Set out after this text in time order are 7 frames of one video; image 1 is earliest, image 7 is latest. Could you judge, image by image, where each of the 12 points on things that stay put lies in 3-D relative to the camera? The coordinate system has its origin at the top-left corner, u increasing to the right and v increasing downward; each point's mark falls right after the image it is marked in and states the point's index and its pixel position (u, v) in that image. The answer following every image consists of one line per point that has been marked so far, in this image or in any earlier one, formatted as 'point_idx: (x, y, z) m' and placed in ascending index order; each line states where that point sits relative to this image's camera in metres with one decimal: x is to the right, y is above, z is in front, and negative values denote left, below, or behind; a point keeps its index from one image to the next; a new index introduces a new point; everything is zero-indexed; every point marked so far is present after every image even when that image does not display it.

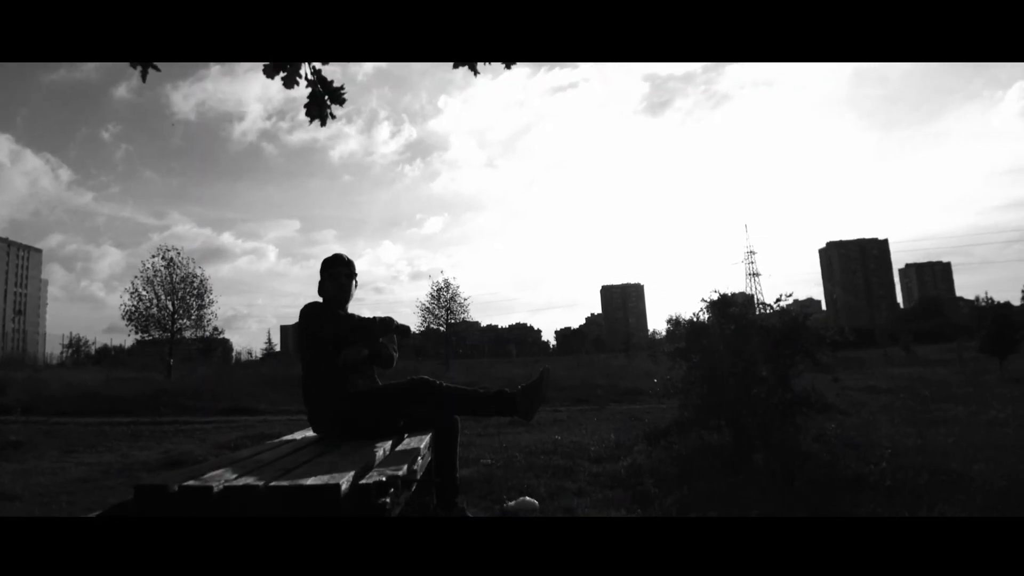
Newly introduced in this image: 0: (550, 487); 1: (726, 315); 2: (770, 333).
0: (+0.4, -2.1, +6.7) m
1: (+2.6, -0.4, +7.9) m
2: (+3.1, -0.6, +7.6) m
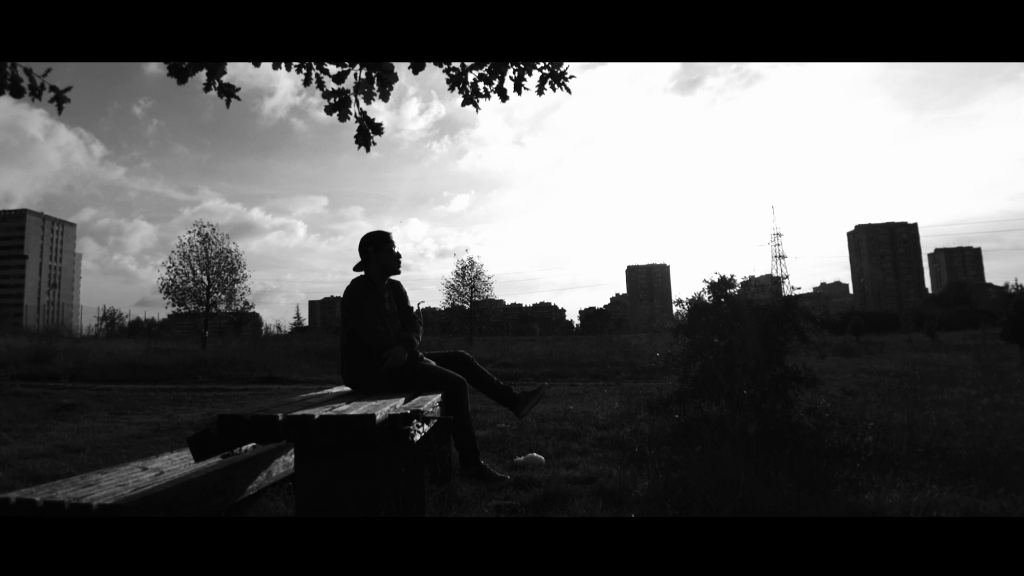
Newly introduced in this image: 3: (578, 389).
0: (+0.5, -1.9, +7.5) m
1: (+2.8, -0.1, +8.5) m
2: (+3.3, -0.3, +8.2) m
3: (+1.6, -2.4, +15.1) m
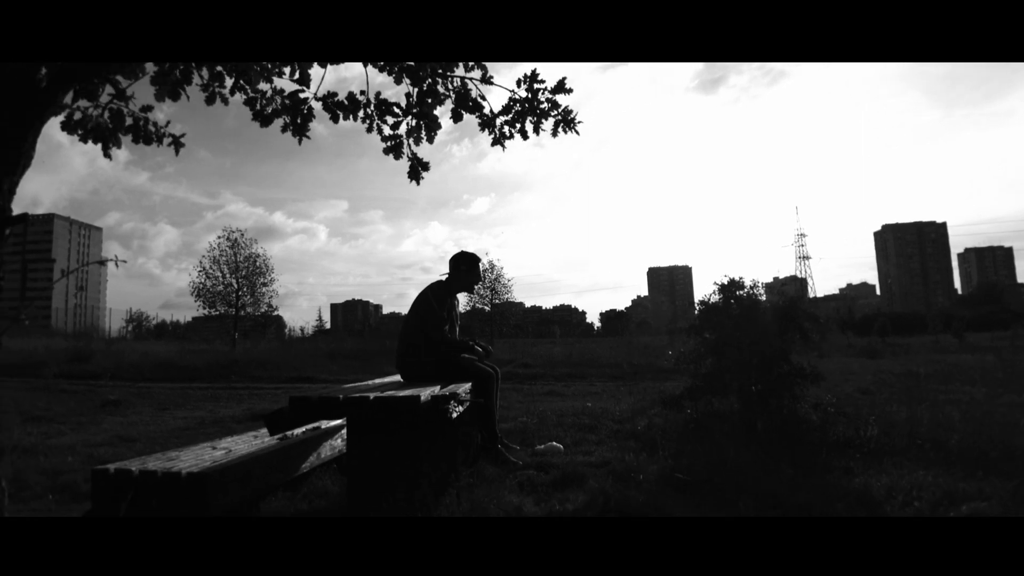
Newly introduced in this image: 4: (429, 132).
0: (+0.8, -1.9, +8.1) m
1: (+3.1, -0.2, +9.0) m
2: (+3.6, -0.4, +8.7) m
3: (+2.1, -2.5, +15.7) m
4: (-0.4, +0.8, +3.4) m
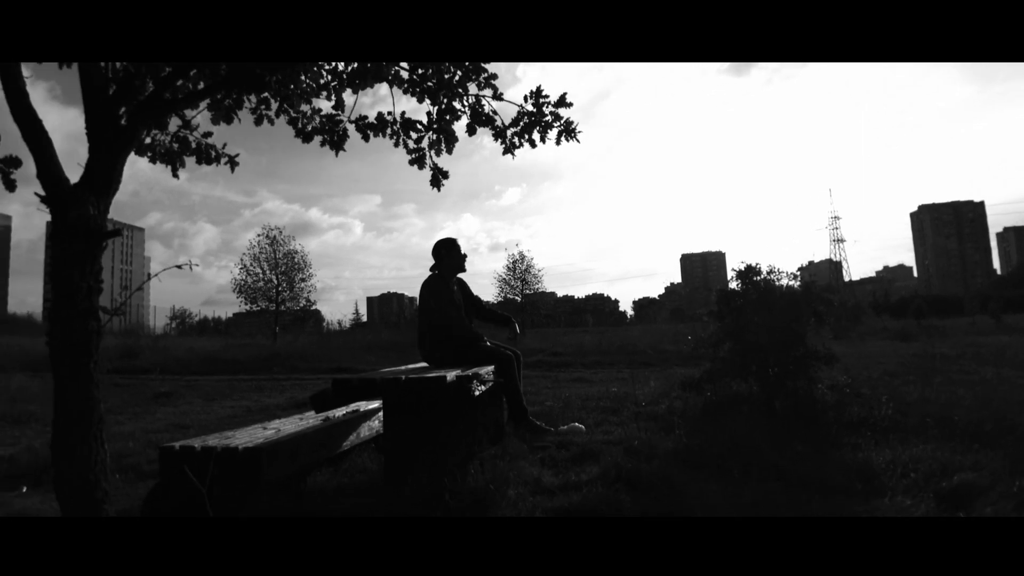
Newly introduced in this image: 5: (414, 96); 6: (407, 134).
0: (+1.1, -1.7, +8.5) m
1: (+3.5, 0.0, +9.3) m
2: (+3.9, -0.2, +9.0) m
3: (+2.8, -2.2, +16.0) m
4: (-0.4, +0.9, +3.8) m
5: (-0.6, +1.2, +3.9) m
6: (-0.6, +0.9, +3.8) m
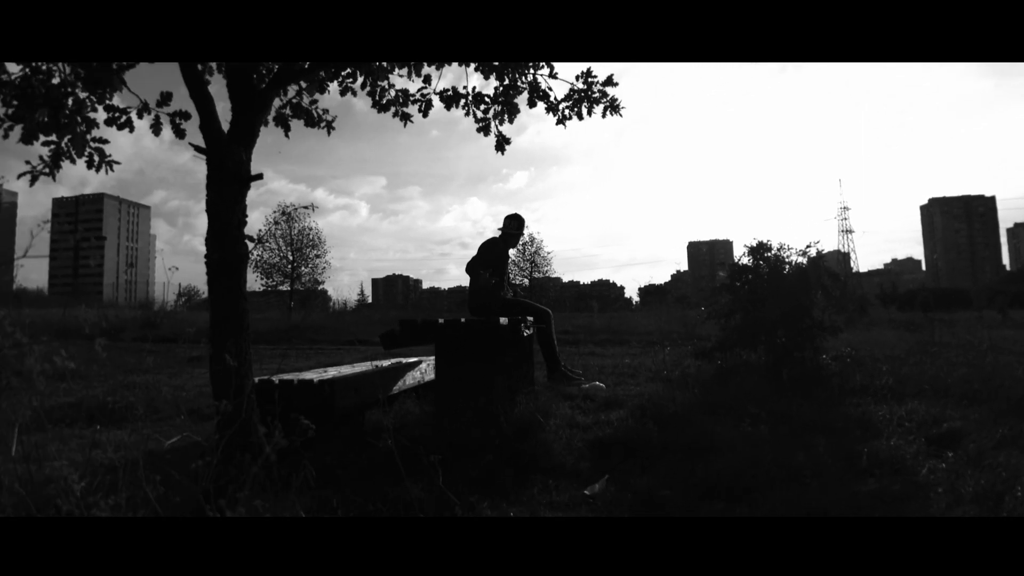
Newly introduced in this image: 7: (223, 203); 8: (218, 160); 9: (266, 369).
0: (+1.5, -1.3, +9.2) m
1: (+3.9, +0.4, +9.9) m
2: (+4.3, +0.2, +9.6) m
3: (+3.2, -1.6, +16.7) m
4: (0.0, +1.2, +4.4) m
5: (-0.2, +1.5, +4.5) m
6: (-0.2, +1.3, +4.4) m
7: (-1.5, +0.4, +3.3) m
8: (-1.5, +0.7, +3.3) m
9: (-5.6, -1.9, +14.5) m
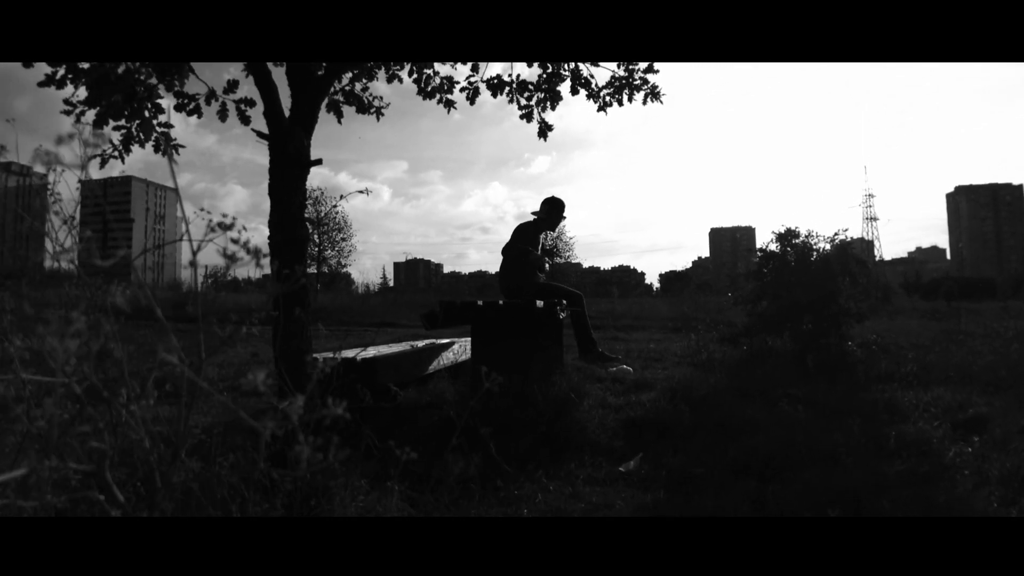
0: (+1.9, -1.1, +9.3) m
1: (+4.3, +0.6, +9.9) m
2: (+4.7, +0.4, +9.6) m
3: (+3.9, -1.2, +16.8) m
4: (+0.3, +1.3, +4.6) m
5: (+0.1, +1.6, +4.6) m
6: (0.0, +1.4, +4.5) m
7: (-1.2, +0.5, +3.5) m
8: (-1.3, +0.8, +3.5) m
9: (-5.0, -1.5, +14.9) m
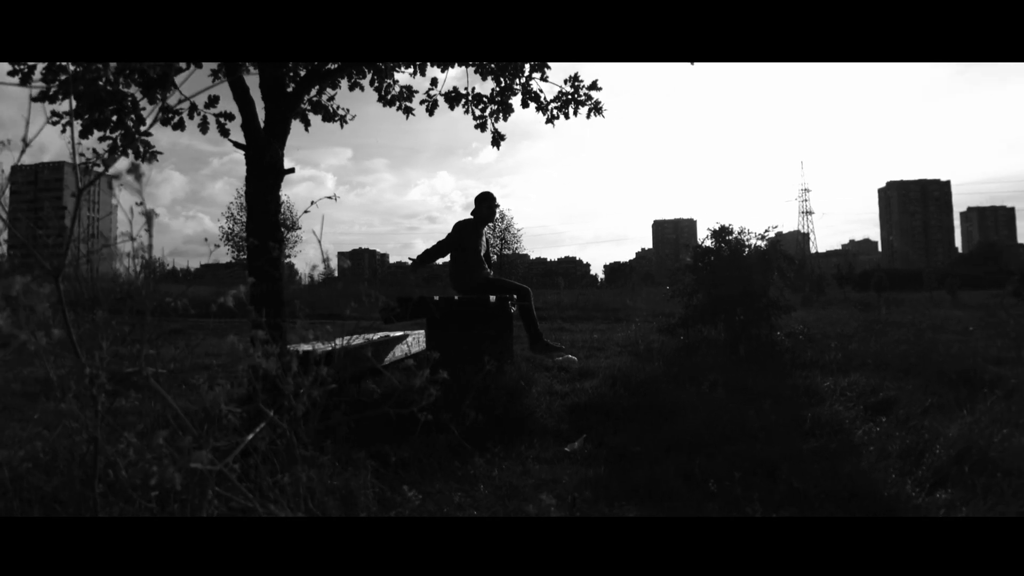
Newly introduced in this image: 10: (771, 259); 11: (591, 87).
0: (+1.1, -1.0, +9.8) m
1: (+3.5, +0.7, +10.6) m
2: (+4.0, +0.5, +10.4) m
3: (+2.5, -1.0, +17.4) m
4: (-0.1, +1.4, +5.0) m
5: (-0.3, +1.7, +5.0) m
6: (-0.3, +1.4, +4.9) m
7: (-1.5, +0.6, +3.7) m
8: (-1.5, +0.8, +3.8) m
9: (-6.2, -1.3, +14.8) m
10: (+4.3, +0.5, +10.5) m
11: (+0.6, +1.6, +5.0) m
